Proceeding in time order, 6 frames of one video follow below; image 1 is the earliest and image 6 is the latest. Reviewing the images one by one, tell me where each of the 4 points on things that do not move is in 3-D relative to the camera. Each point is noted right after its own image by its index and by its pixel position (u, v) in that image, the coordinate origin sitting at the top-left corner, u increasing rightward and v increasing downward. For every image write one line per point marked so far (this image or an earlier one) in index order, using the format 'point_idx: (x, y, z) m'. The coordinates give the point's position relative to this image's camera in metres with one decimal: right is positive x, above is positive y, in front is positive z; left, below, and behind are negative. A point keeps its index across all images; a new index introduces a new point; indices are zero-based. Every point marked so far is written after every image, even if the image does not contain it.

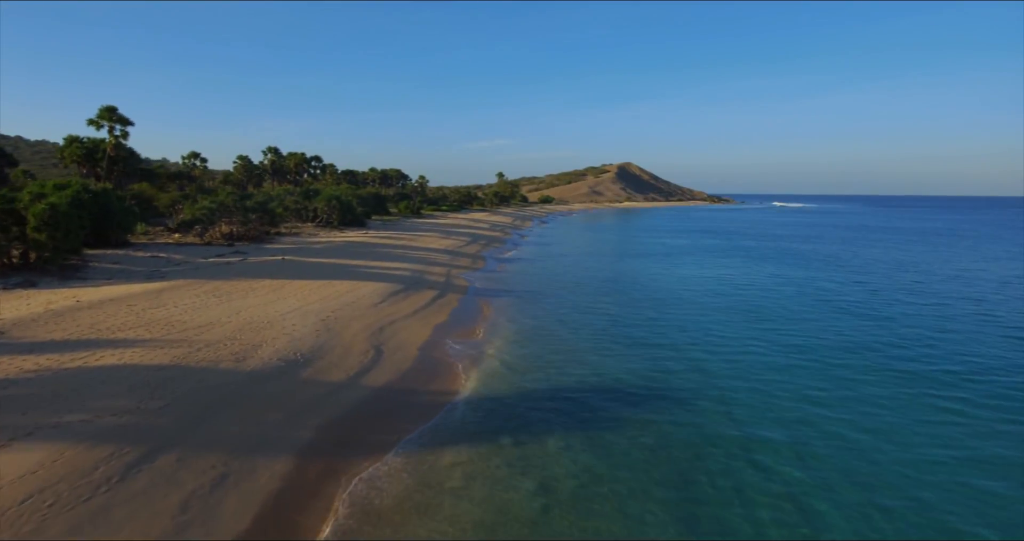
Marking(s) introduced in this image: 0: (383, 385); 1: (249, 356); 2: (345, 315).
0: (-3.0, -2.7, +12.5) m
1: (-6.2, -2.0, +12.7) m
2: (-5.5, -1.5, +17.6) m
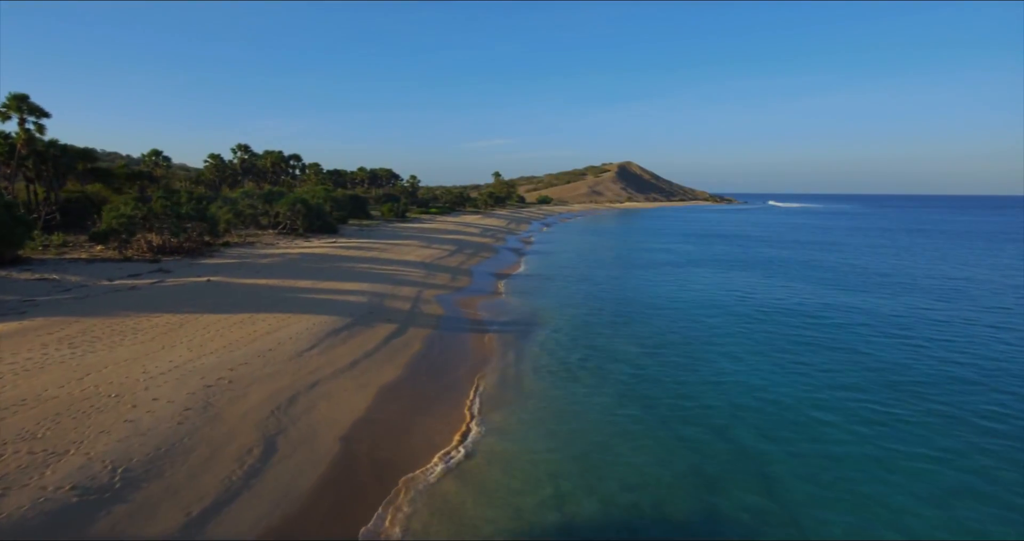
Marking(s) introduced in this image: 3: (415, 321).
0: (-3.7, -3.6, +7.4) m
1: (-6.9, -3.0, +7.5) m
2: (-6.2, -2.4, +12.4) m
3: (-3.4, -1.8, +19.1) m
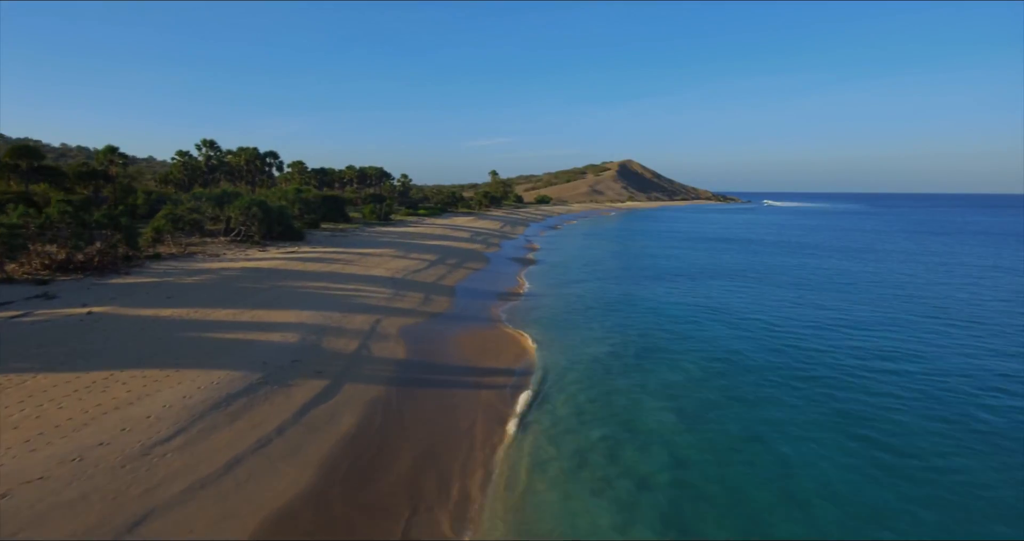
0: (-4.2, -4.5, +2.3) m
1: (-7.5, -3.8, +2.5) m
2: (-6.7, -3.3, +7.3) m
3: (-4.0, -2.6, +14.0) m
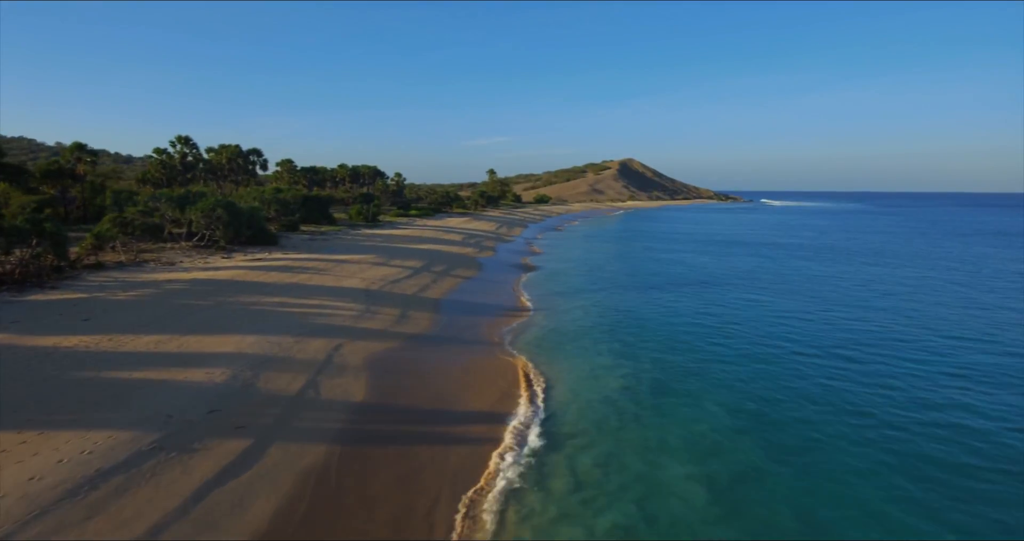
0: (-4.6, -5.0, -0.7) m
1: (-7.9, -4.3, -0.6) m
2: (-7.1, -3.8, +4.3) m
3: (-4.4, -3.1, +11.0) m
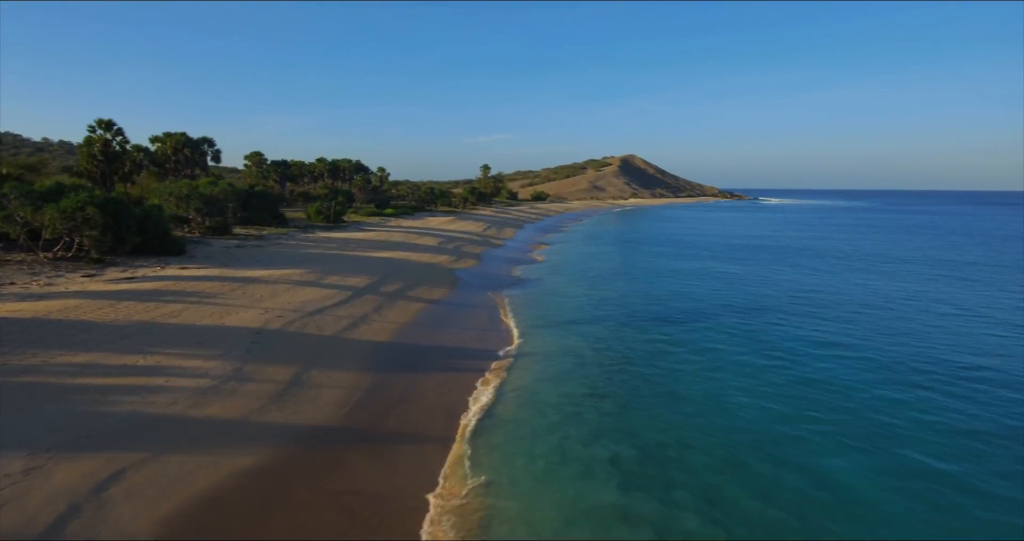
0: (-5.5, -5.9, -8.3) m
1: (-8.7, -5.3, -8.1) m
2: (-8.0, -4.7, -3.3) m
3: (-5.3, -4.0, +3.4) m
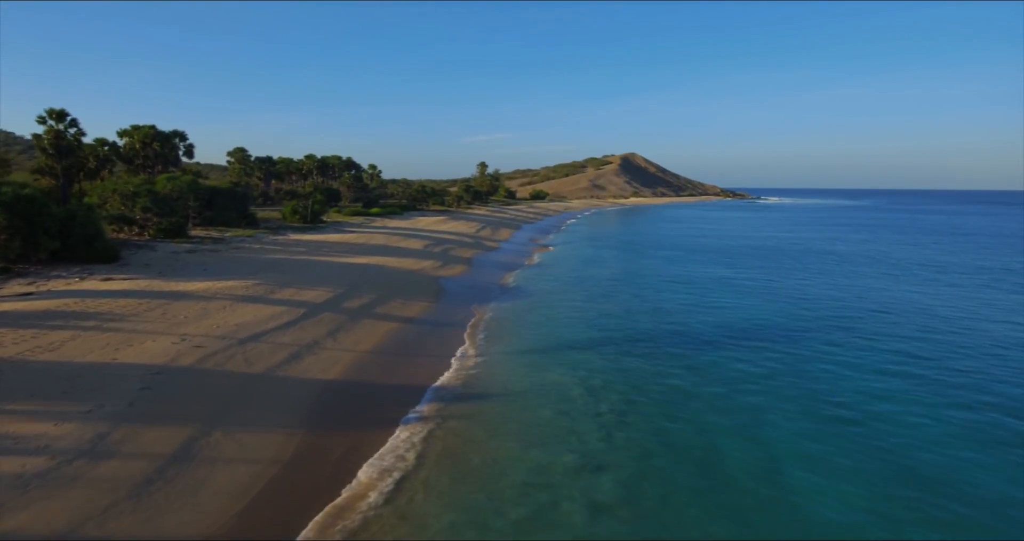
0: (-5.8, -6.4, -11.9) m
1: (-9.1, -5.7, -11.7) m
2: (-8.4, -5.1, -6.9) m
3: (-5.7, -4.4, -0.2) m
